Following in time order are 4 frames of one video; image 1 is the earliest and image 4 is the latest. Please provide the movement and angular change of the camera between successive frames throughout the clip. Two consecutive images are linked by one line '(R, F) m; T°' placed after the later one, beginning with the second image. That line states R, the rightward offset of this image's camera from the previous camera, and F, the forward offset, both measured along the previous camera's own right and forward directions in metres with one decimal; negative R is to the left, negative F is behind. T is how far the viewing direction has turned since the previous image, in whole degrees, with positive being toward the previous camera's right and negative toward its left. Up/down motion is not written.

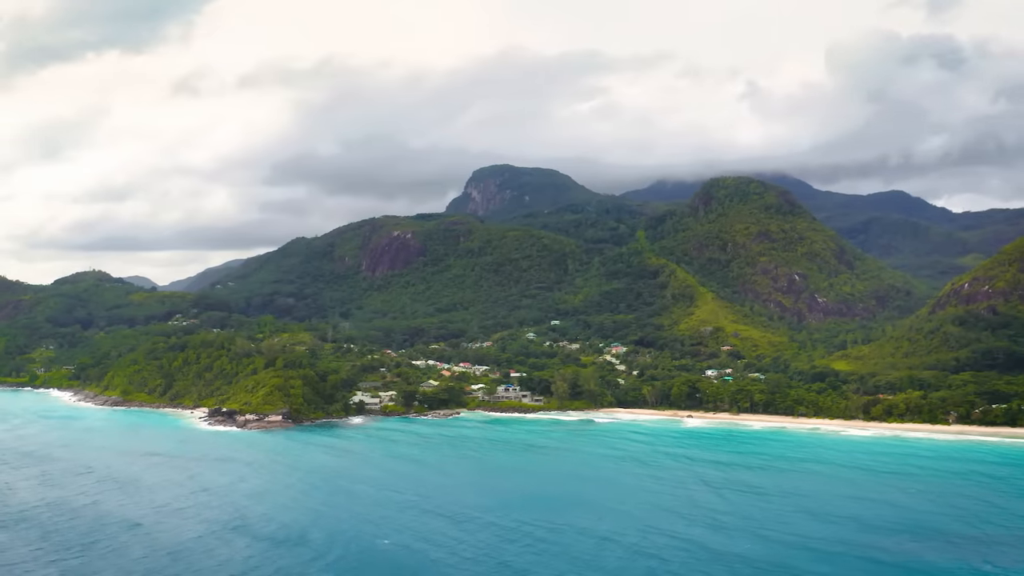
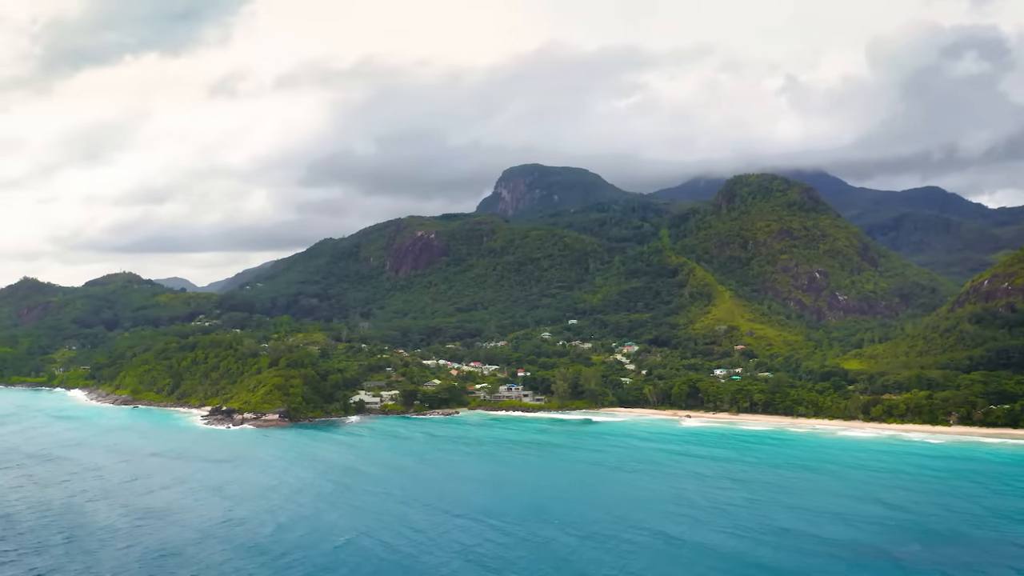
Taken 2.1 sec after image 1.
(+4.1, +0.9) m; -2°
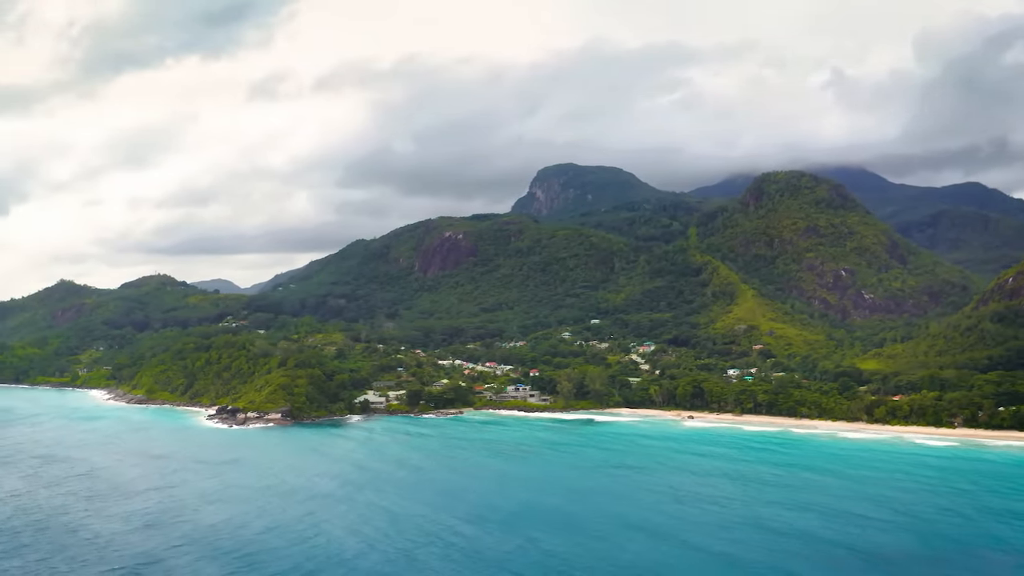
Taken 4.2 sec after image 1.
(+4.1, +0.6) m; -2°
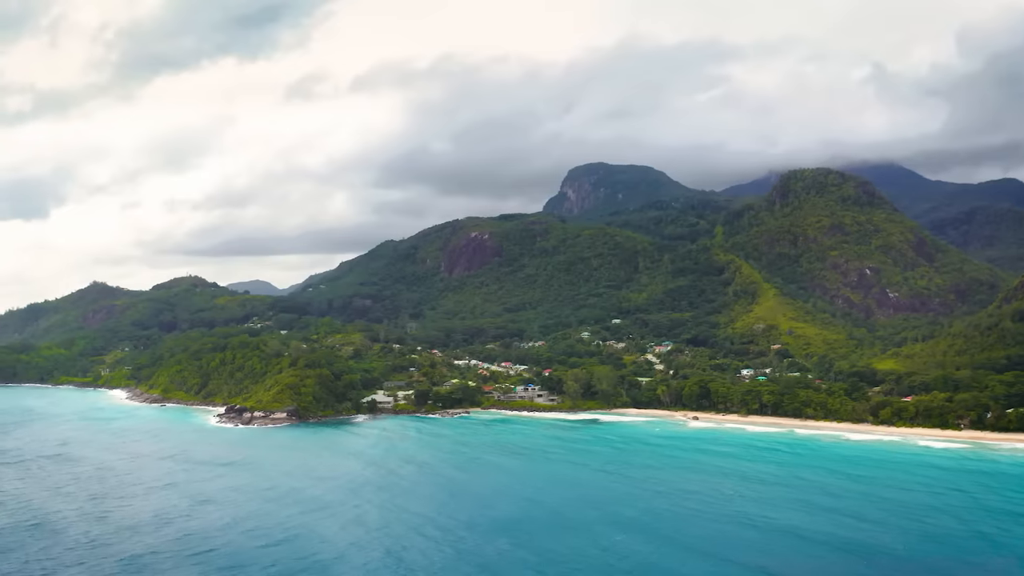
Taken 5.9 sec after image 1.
(+3.3, +0.3) m; -2°
